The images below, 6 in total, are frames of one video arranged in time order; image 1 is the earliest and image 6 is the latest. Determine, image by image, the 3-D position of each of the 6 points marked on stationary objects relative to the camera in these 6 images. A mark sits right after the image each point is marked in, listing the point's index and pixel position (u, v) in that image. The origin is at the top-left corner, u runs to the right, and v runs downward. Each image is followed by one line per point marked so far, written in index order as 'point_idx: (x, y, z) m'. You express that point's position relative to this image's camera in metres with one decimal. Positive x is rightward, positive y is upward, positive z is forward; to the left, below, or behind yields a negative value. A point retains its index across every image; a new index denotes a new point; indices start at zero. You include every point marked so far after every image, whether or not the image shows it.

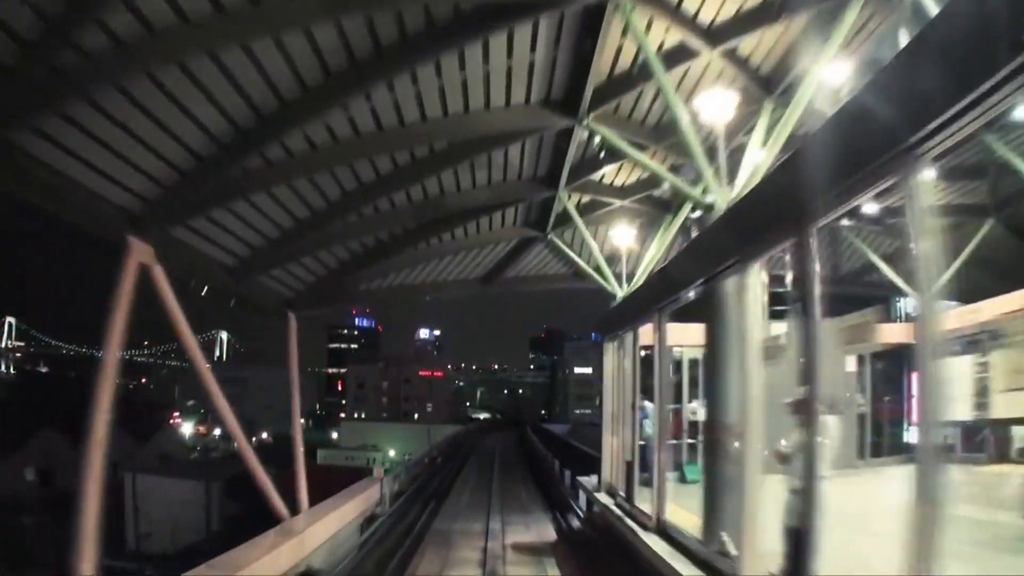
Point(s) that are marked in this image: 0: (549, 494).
0: (+0.8, -3.4, +12.8) m
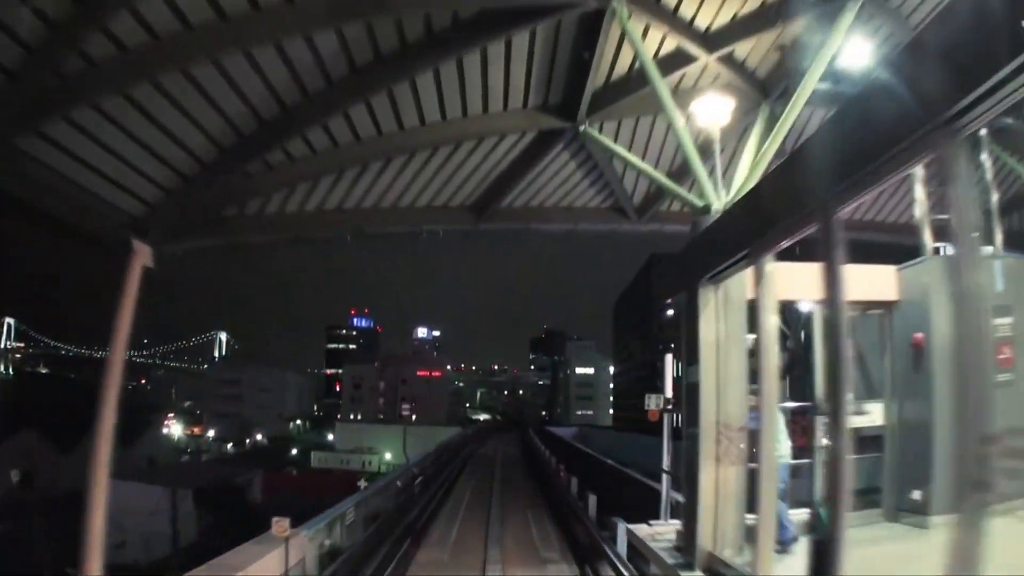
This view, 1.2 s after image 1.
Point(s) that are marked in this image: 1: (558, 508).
0: (+0.8, -3.3, +11.6) m
1: (+0.7, -3.4, +12.4) m
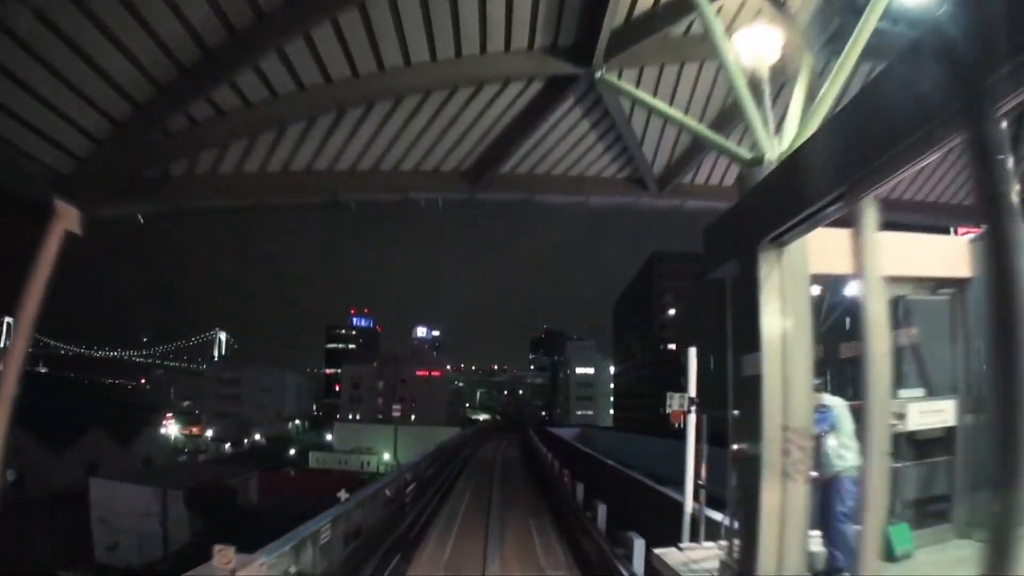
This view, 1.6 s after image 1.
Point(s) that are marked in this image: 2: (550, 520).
0: (+0.8, -3.2, +11.3) m
1: (+0.7, -3.4, +12.1) m
2: (+0.6, -3.4, +11.6) m
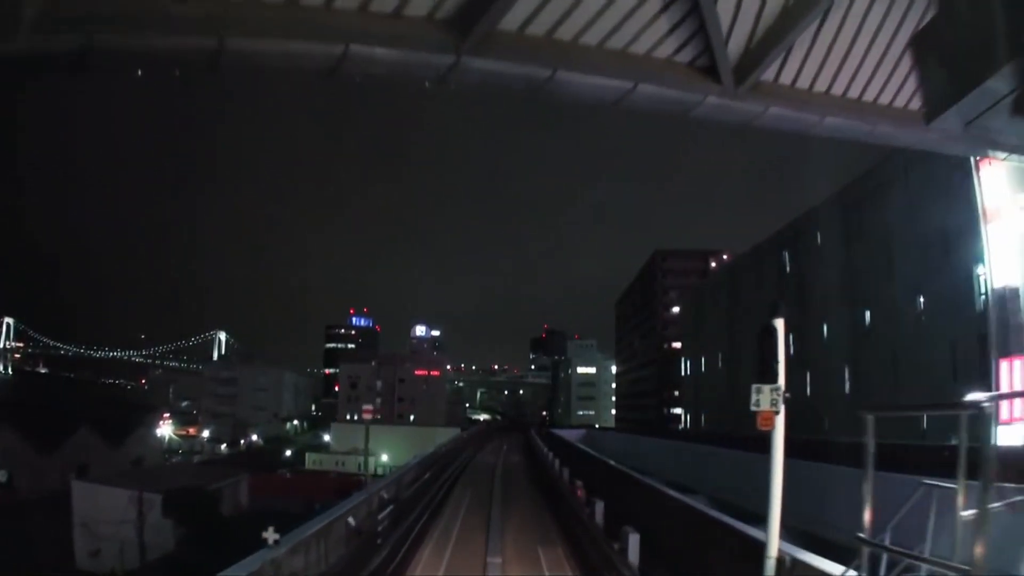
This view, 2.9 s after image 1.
0: (+0.8, -3.1, +10.5) m
1: (+0.7, -3.3, +11.4) m
2: (+0.6, -3.3, +10.9) m
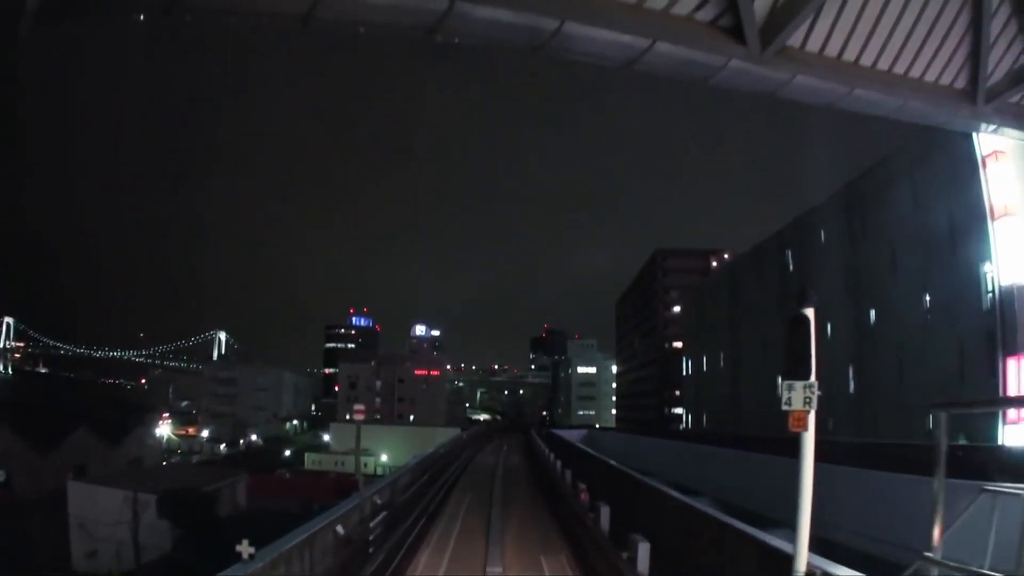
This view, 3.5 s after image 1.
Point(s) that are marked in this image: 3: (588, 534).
0: (+0.8, -3.1, +10.4) m
1: (+0.7, -3.3, +11.2) m
2: (+0.6, -3.2, +10.7) m
3: (+0.9, -2.8, +8.8) m
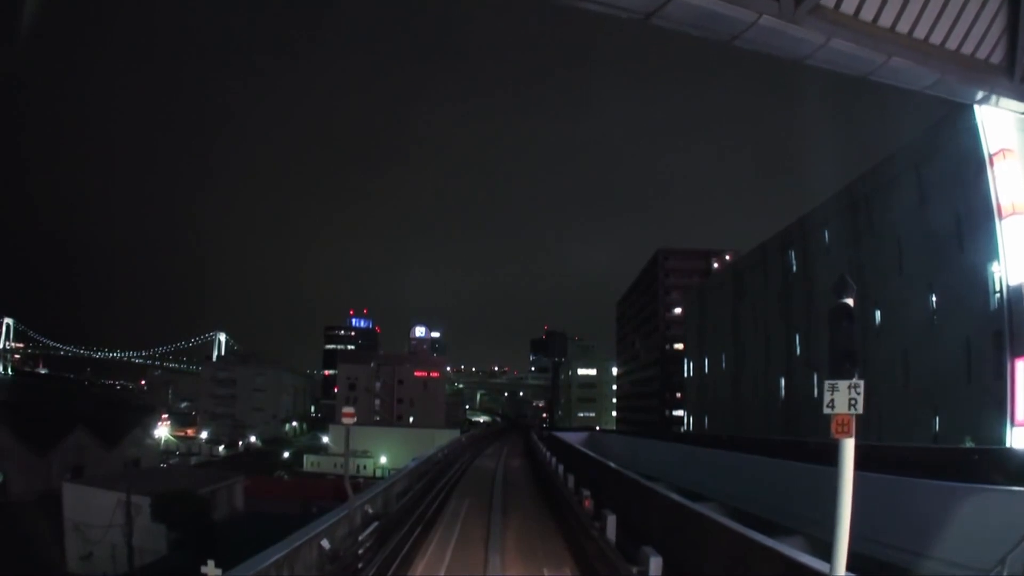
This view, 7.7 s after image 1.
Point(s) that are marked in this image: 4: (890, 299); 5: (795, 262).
0: (+0.8, -3.1, +10.2) m
1: (+0.7, -3.3, +11.0) m
2: (+0.6, -3.2, +10.6) m
3: (+0.9, -2.8, +8.7) m
4: (+6.2, -0.2, +13.1) m
5: (+6.3, +0.6, +17.8) m
